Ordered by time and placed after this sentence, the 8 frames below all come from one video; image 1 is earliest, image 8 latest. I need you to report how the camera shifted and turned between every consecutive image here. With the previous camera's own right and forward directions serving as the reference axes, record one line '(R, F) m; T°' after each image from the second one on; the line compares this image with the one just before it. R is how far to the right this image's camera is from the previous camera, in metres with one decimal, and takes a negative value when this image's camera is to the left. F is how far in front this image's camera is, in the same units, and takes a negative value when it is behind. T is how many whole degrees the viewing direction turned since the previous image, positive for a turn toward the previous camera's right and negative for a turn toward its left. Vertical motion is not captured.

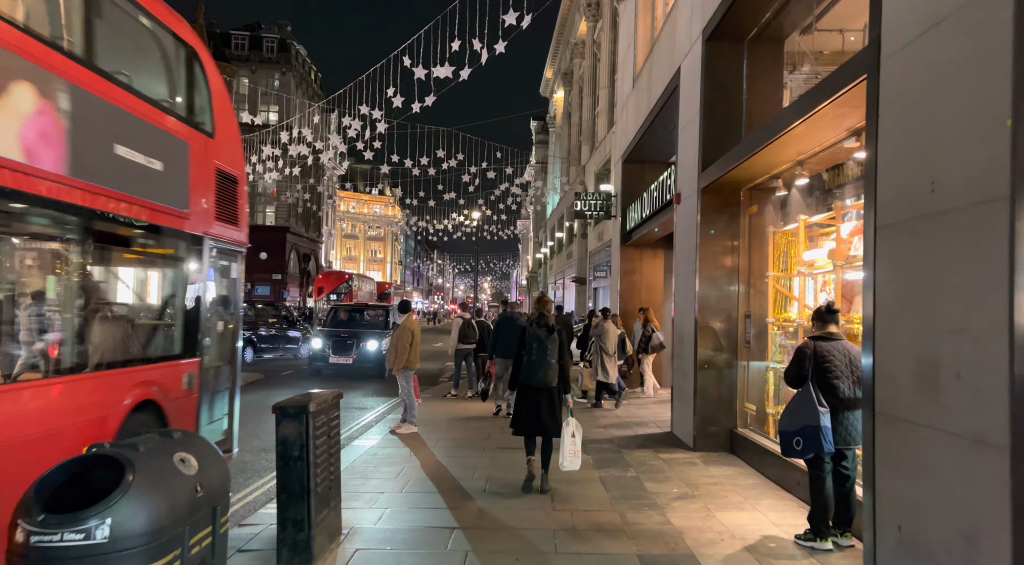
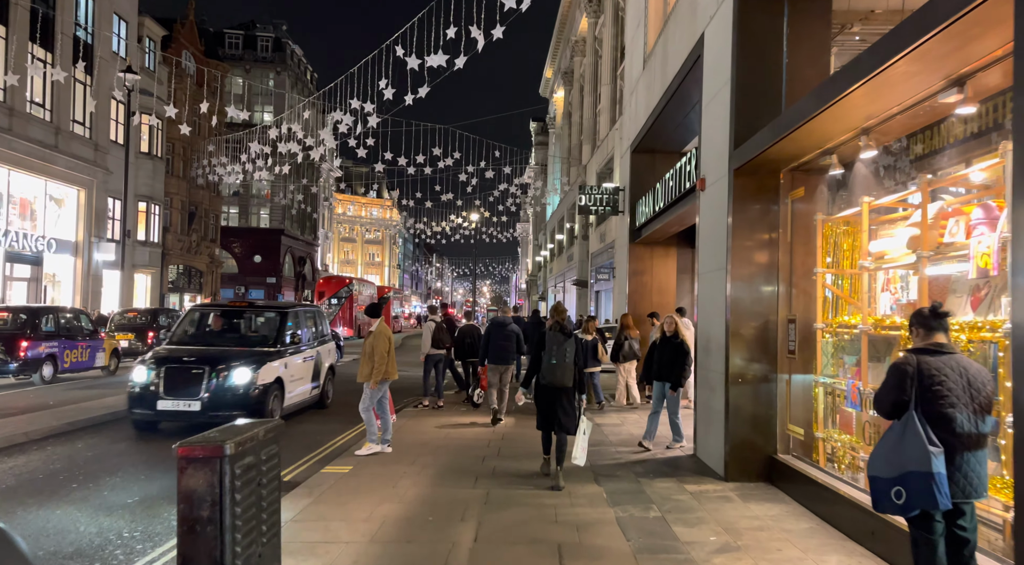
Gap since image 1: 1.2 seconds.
(0.0, +1.4) m; 0°
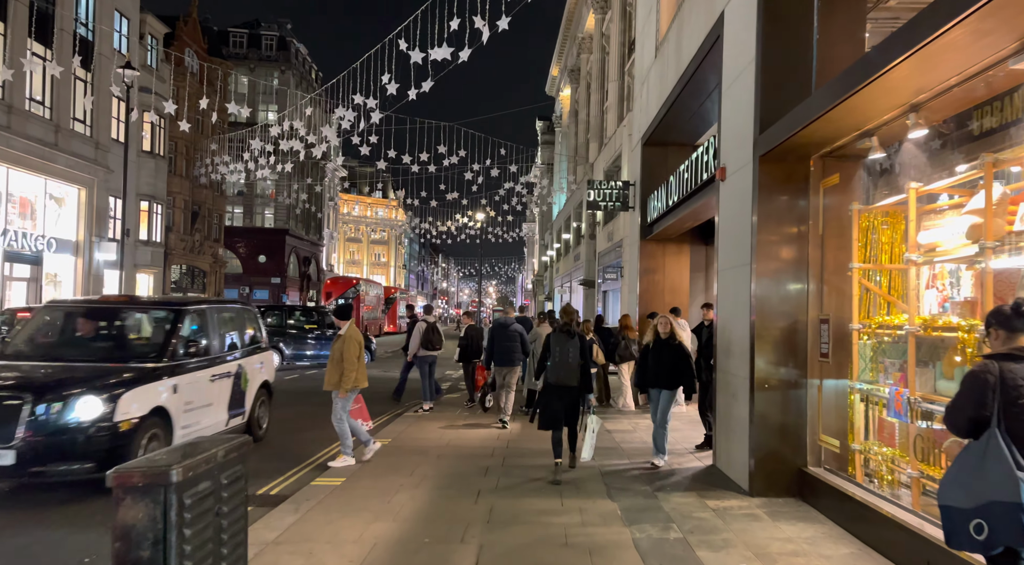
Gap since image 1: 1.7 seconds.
(0.0, +0.6) m; 0°
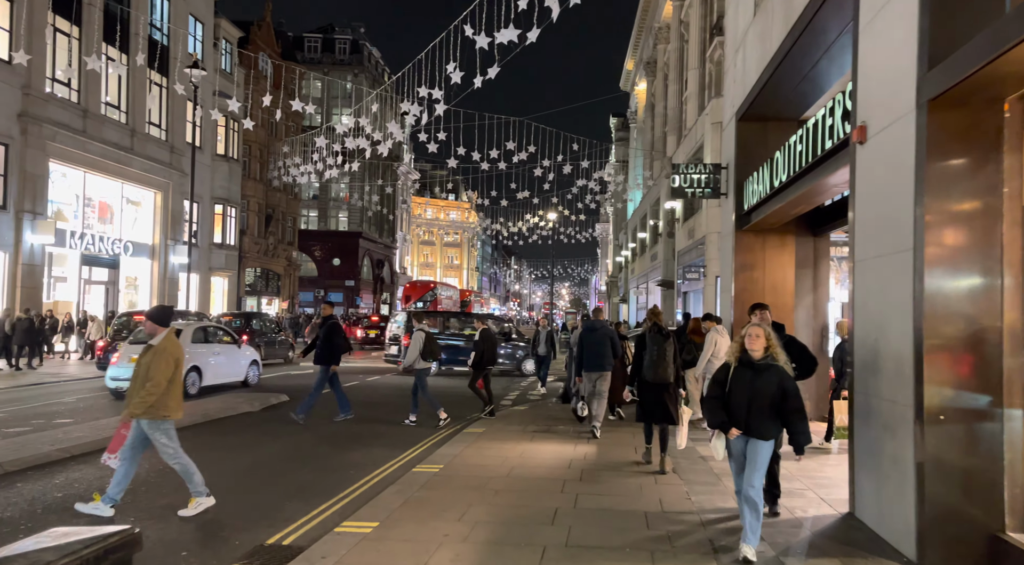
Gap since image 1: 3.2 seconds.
(0.0, +1.7) m; -5°
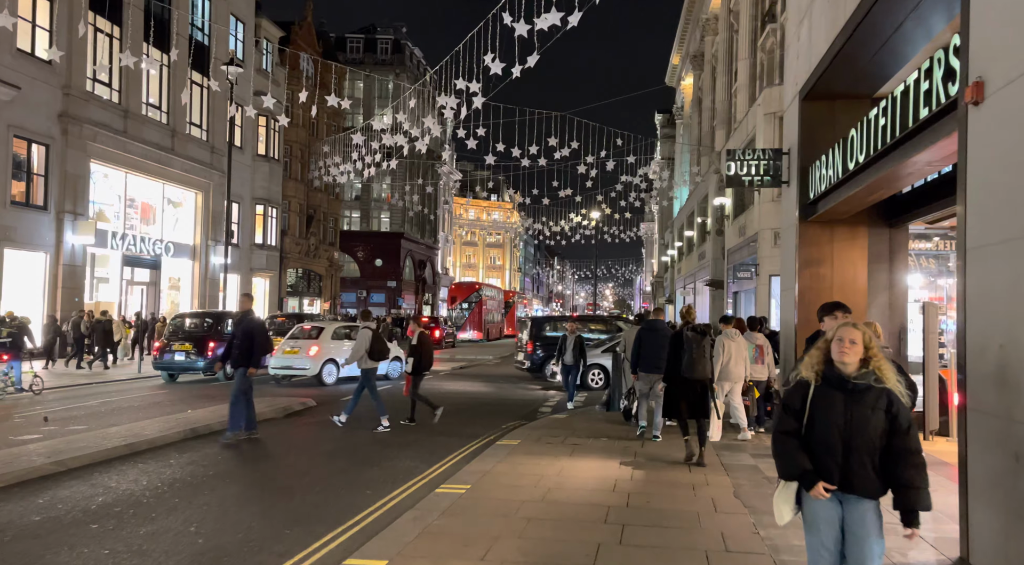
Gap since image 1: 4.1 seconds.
(+0.1, +1.1) m; -3°
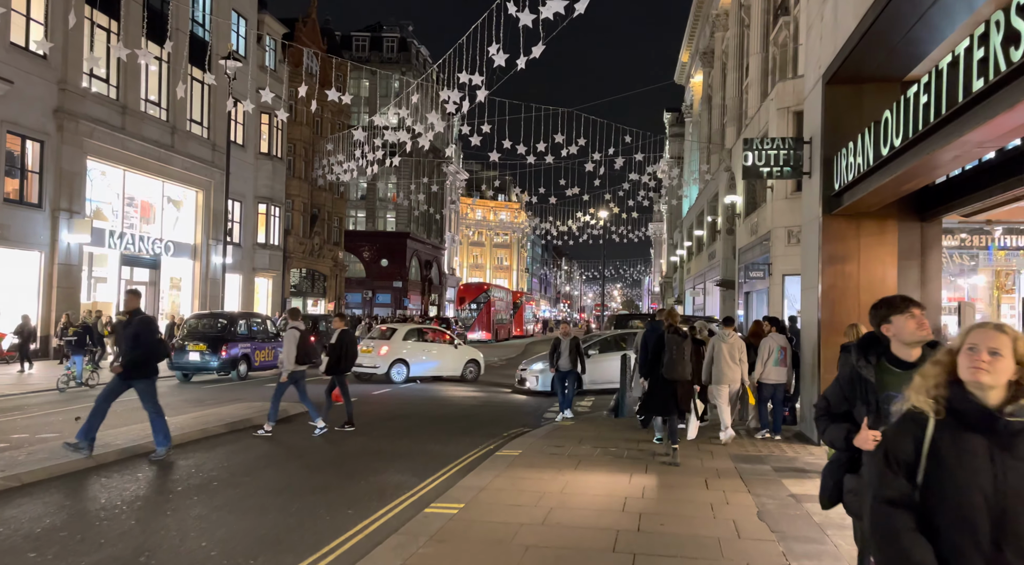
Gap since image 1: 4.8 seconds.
(+0.1, +0.8) m; -1°
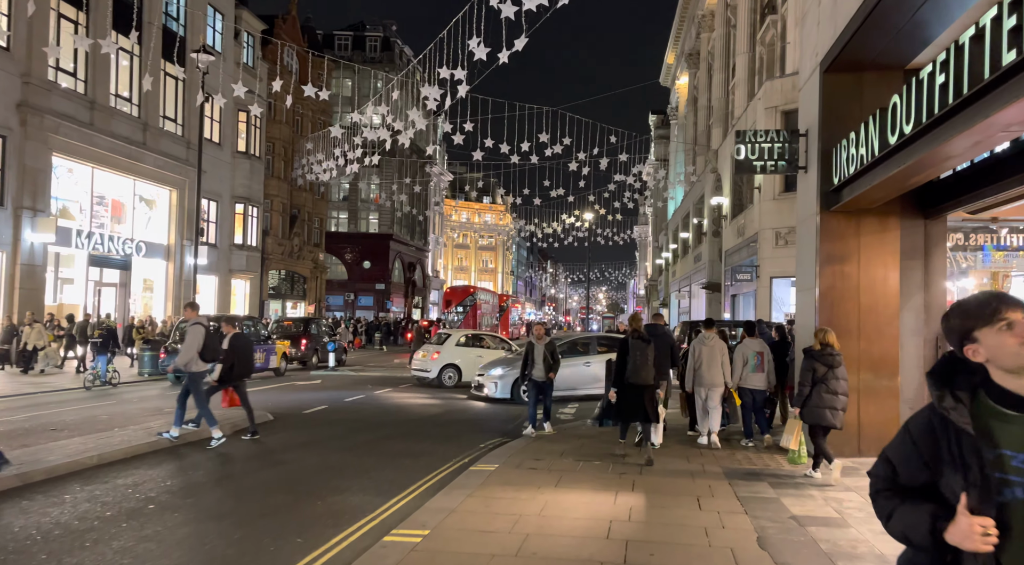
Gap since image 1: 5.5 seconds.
(+0.1, +0.8) m; +1°
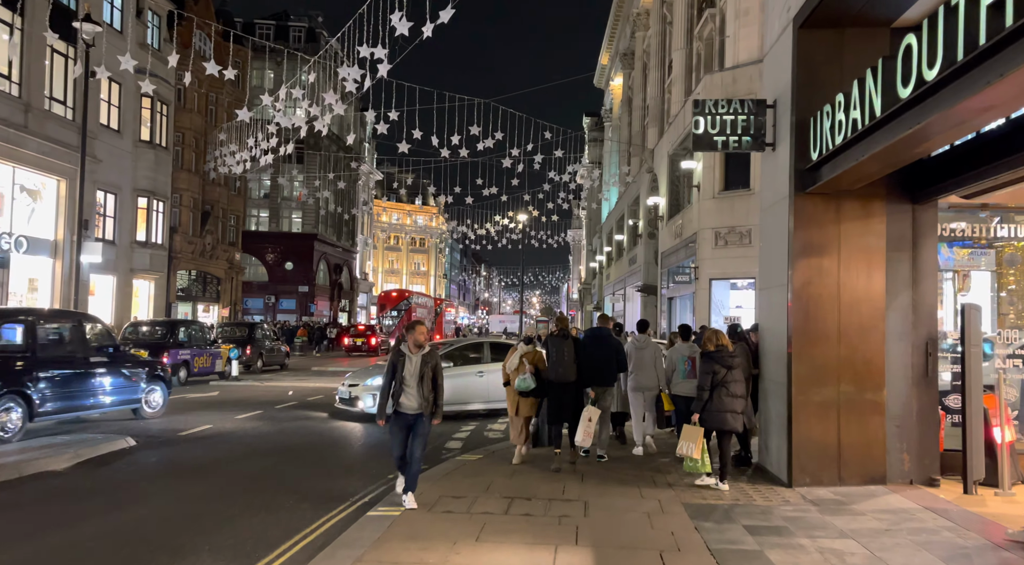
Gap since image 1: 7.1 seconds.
(+0.2, +2.0) m; +5°
